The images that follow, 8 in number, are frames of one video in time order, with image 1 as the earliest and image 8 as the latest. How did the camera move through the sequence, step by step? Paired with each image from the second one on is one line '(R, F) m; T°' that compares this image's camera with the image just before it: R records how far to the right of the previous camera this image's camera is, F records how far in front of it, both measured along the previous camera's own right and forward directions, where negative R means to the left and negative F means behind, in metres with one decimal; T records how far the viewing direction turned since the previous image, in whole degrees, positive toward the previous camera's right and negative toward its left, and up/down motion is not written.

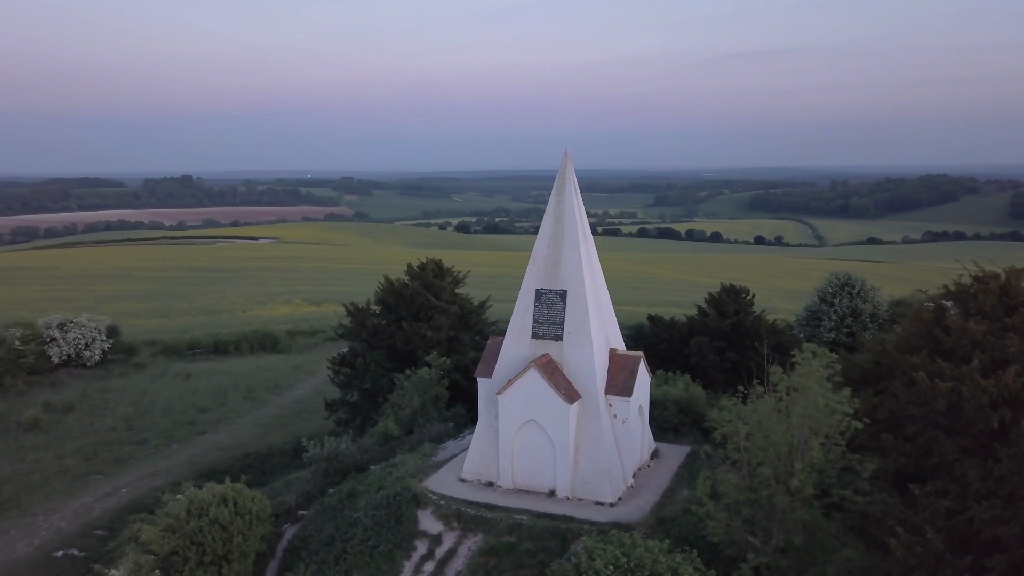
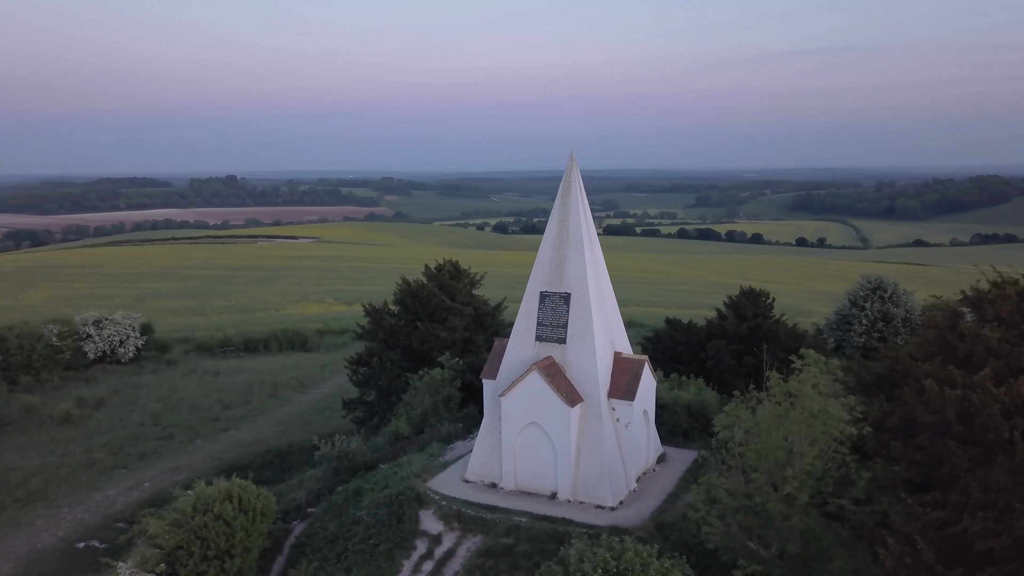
(+0.5, 0.0) m; -2°
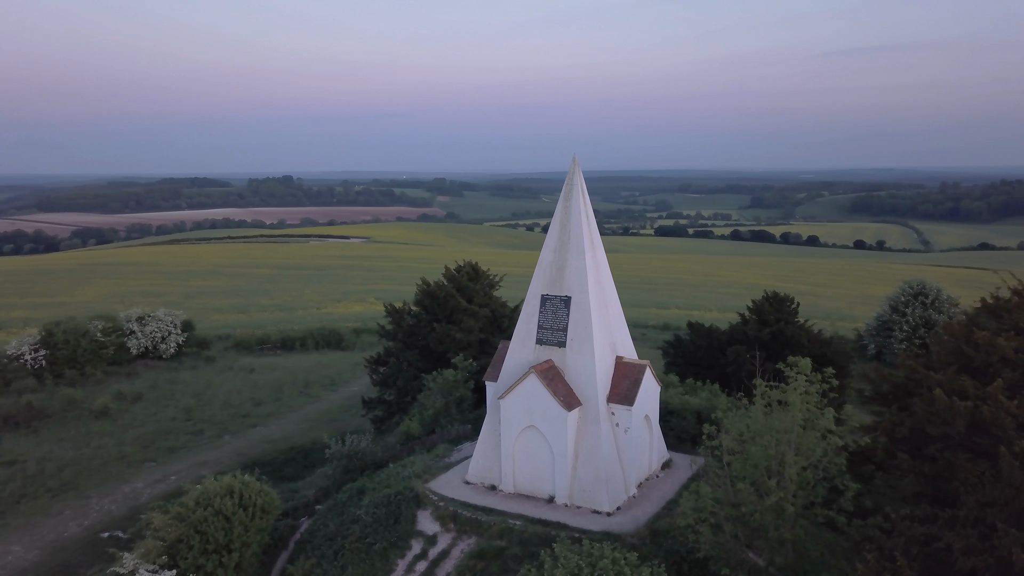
(+0.7, 0.0) m; -3°
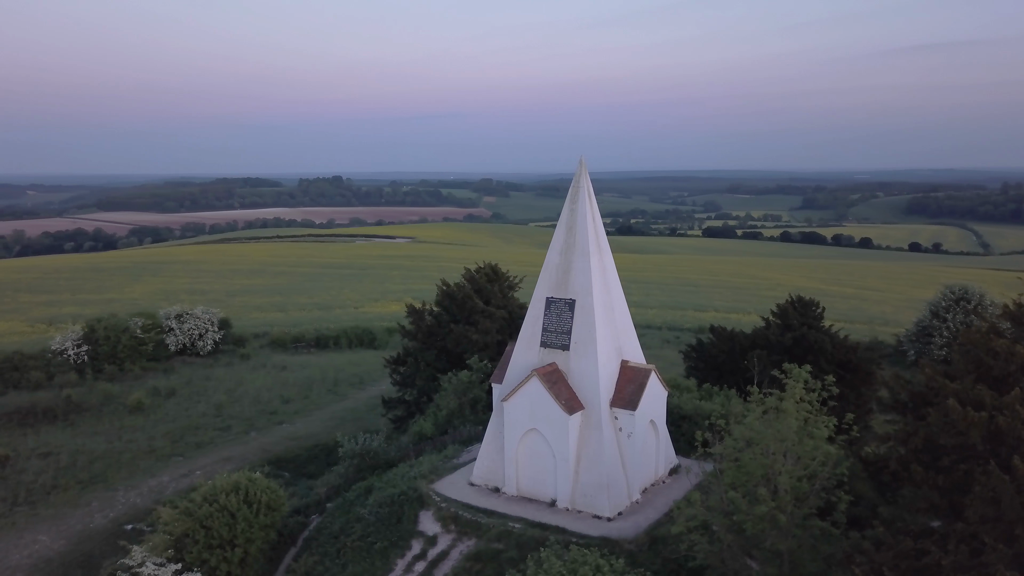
(+0.6, 0.0) m; -3°
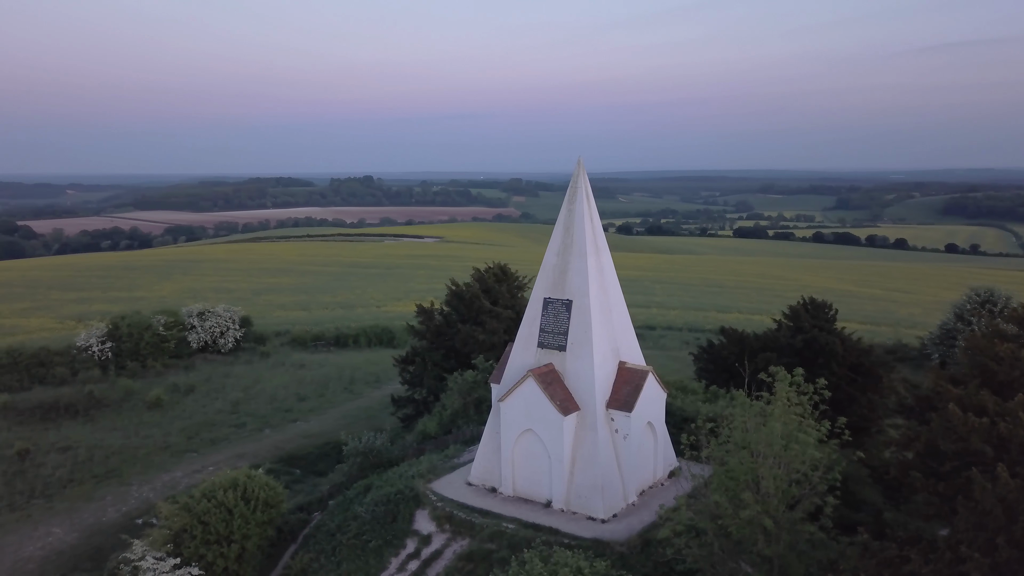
(+0.5, 0.0) m; -2°
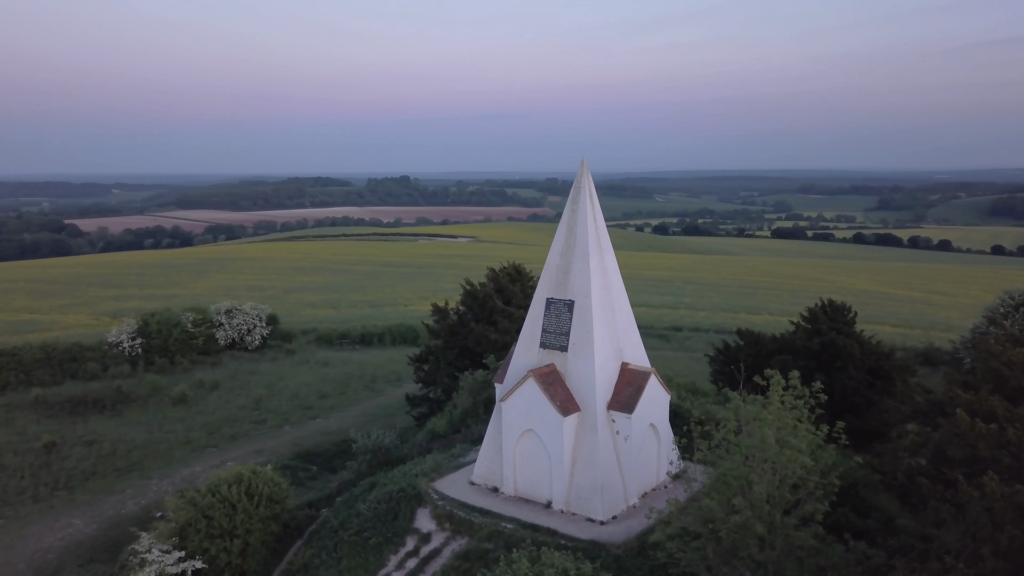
(+0.5, 0.0) m; -2°
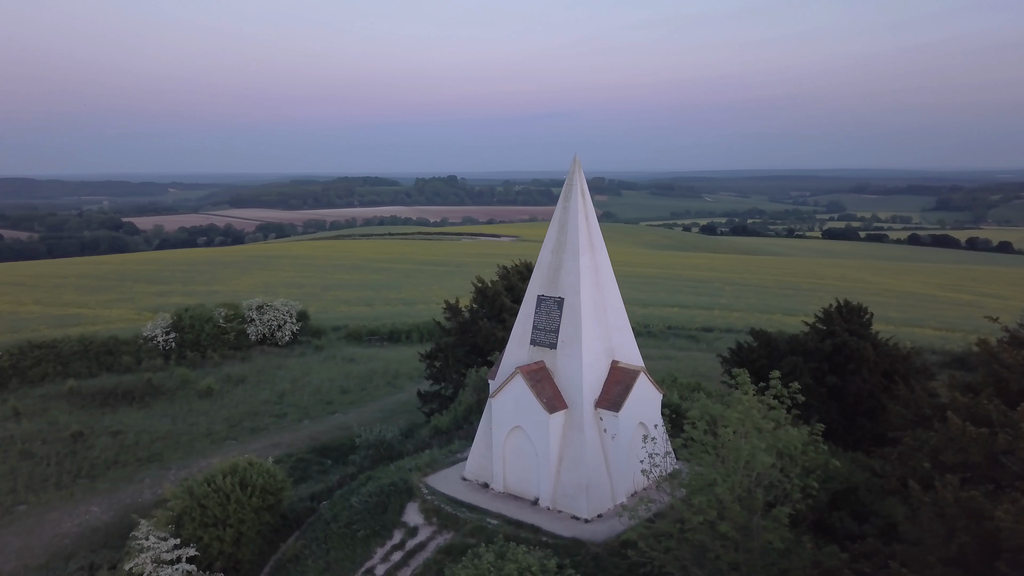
(+0.8, 0.0) m; -3°
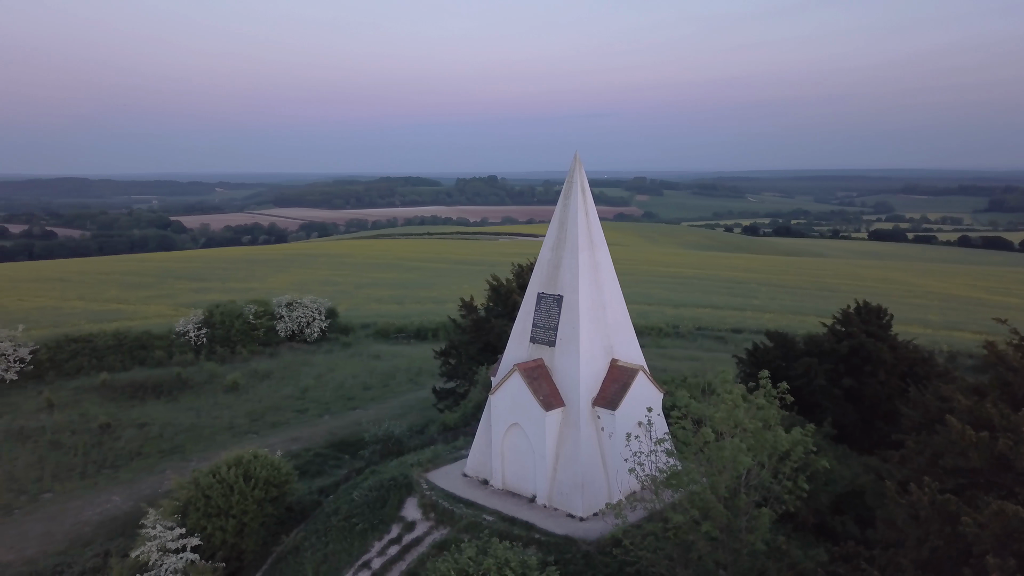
(+0.6, 0.0) m; -2°
